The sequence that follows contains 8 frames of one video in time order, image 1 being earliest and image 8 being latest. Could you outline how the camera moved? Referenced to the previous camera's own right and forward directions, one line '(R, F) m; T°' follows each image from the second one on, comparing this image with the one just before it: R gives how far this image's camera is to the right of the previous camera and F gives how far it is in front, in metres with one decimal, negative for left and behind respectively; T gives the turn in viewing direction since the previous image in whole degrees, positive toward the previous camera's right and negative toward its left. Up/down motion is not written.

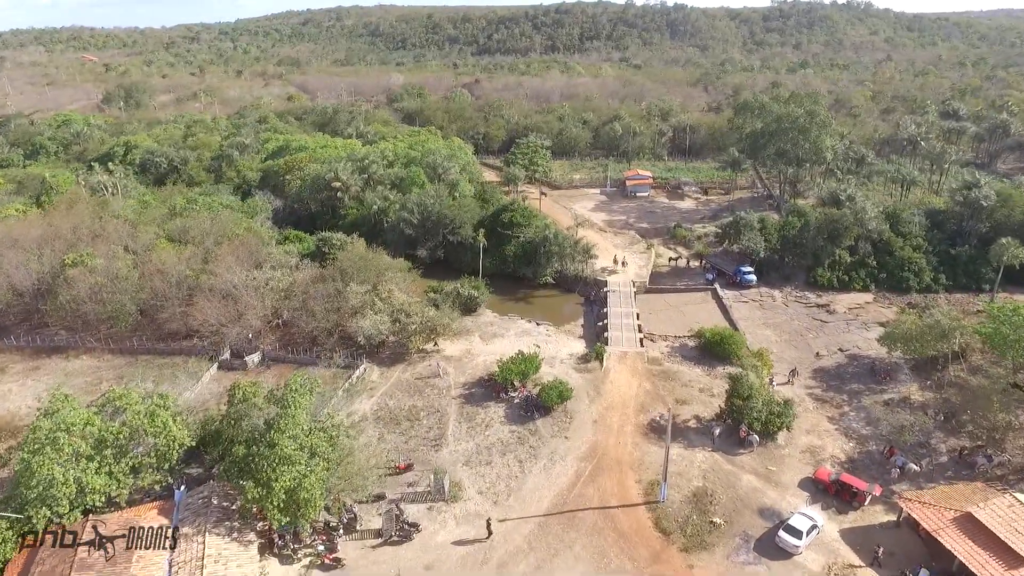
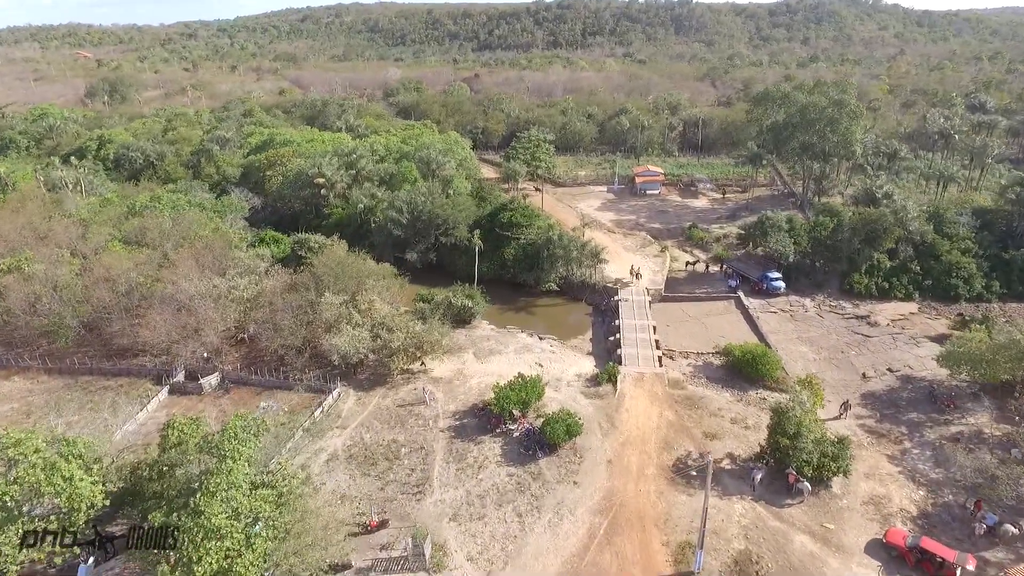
(+0.1, +5.2) m; 0°
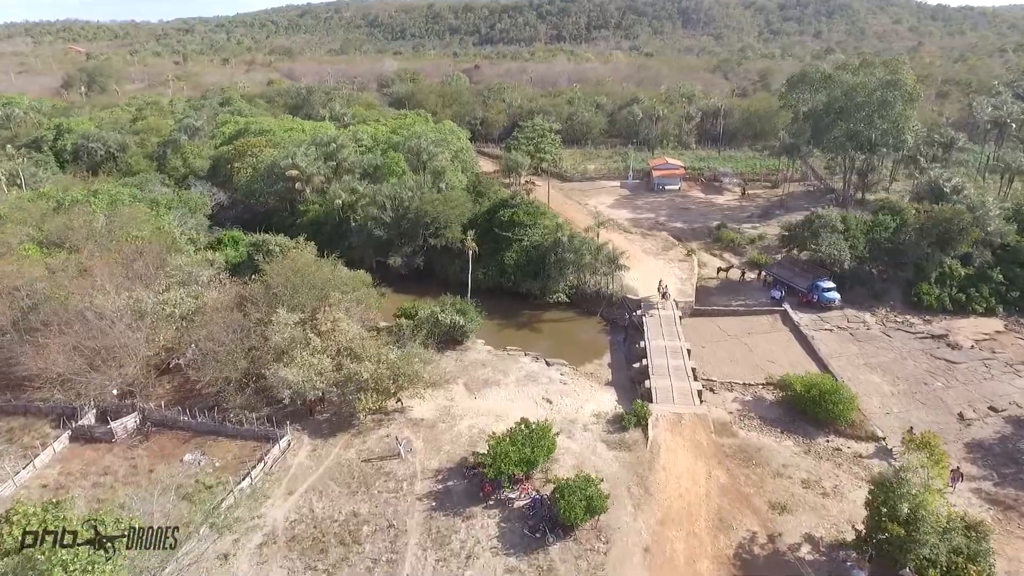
(0.0, +7.2) m; 0°
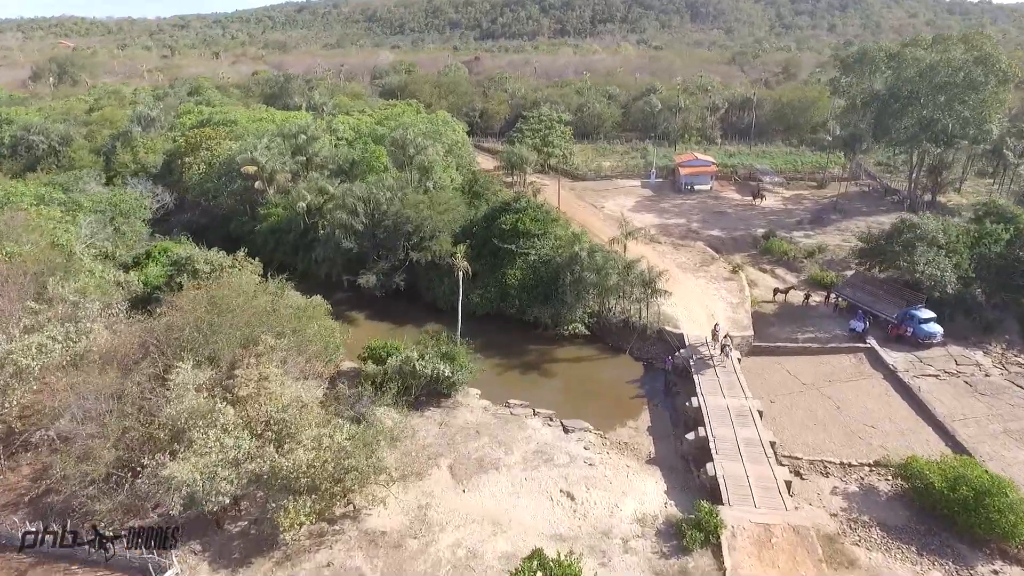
(-0.1, +8.4) m; 0°
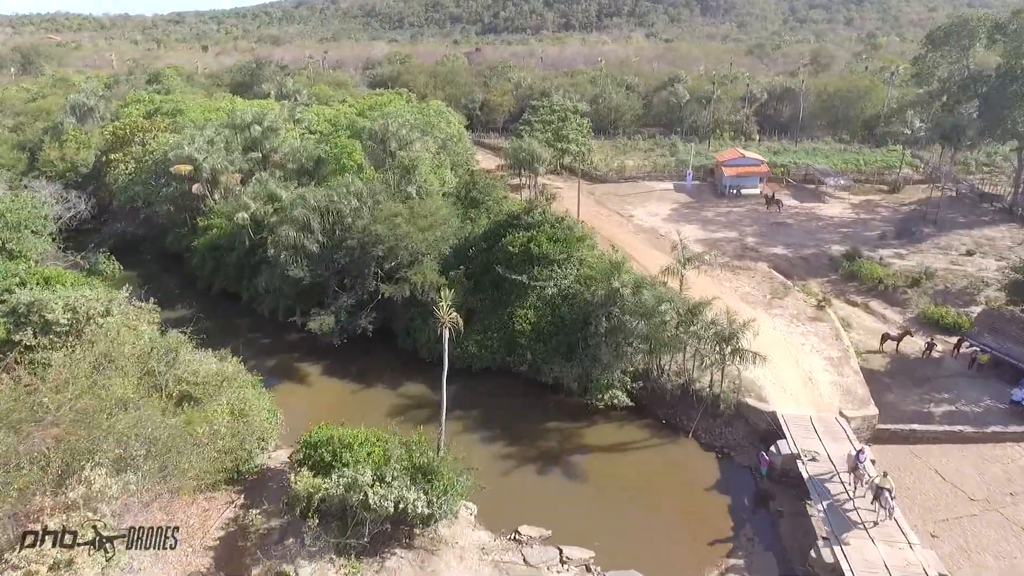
(-0.3, +9.0) m; 0°
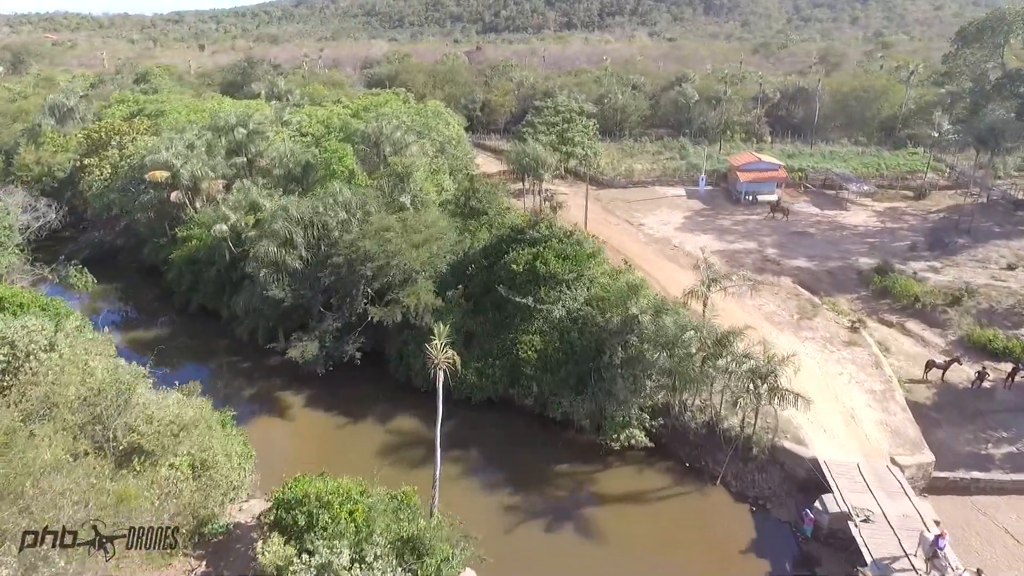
(-0.1, +2.4) m; 0°
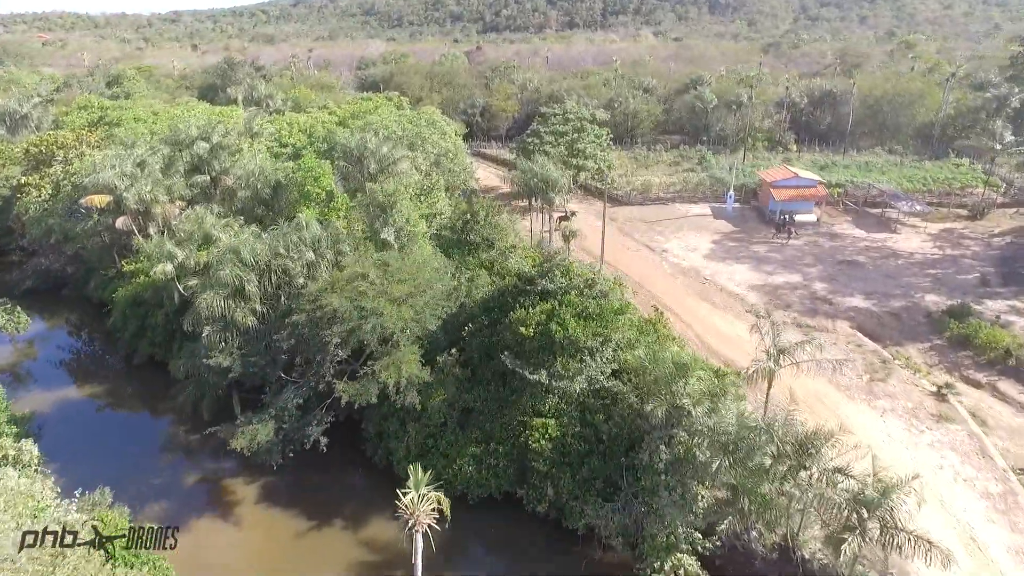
(-0.2, +4.6) m; 0°
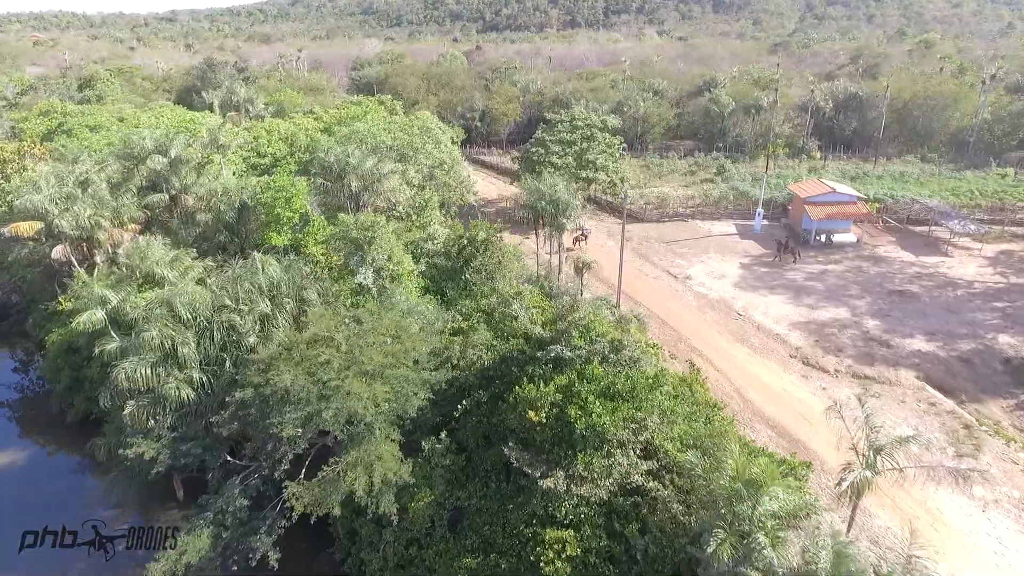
(-0.1, +3.8) m; 0°
